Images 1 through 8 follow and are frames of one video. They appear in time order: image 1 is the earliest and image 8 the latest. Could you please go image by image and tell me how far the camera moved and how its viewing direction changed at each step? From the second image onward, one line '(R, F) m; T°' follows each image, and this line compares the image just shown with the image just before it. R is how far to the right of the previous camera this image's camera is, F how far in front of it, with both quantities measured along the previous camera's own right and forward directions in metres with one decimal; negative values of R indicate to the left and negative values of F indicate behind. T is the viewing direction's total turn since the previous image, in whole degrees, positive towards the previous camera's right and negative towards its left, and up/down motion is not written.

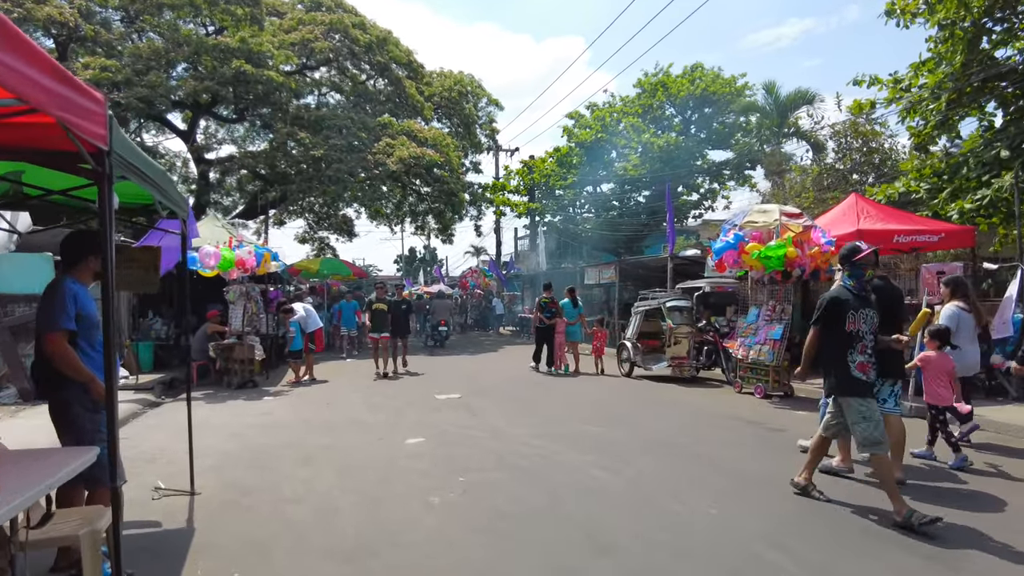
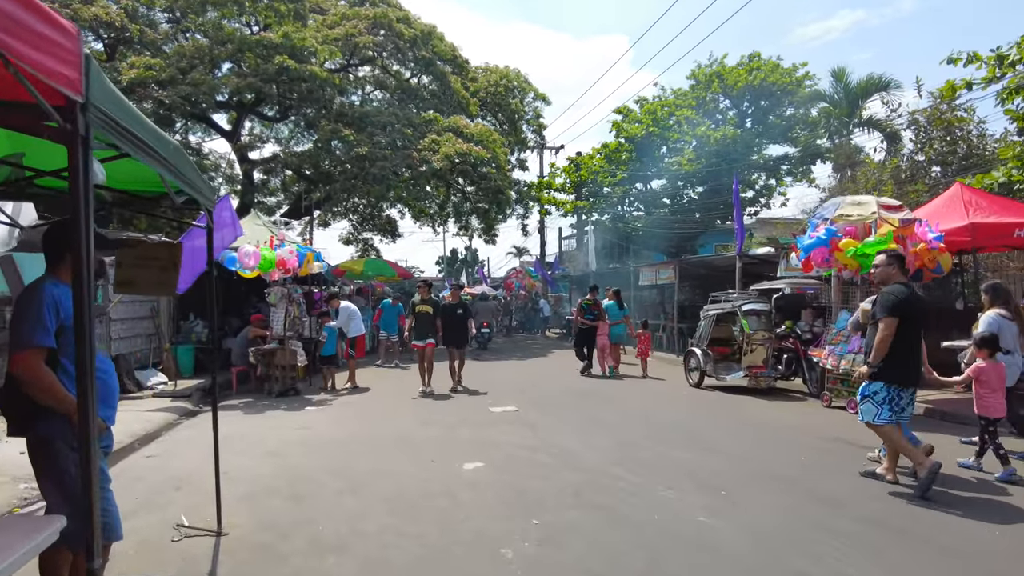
(-0.3, +1.0) m; -3°
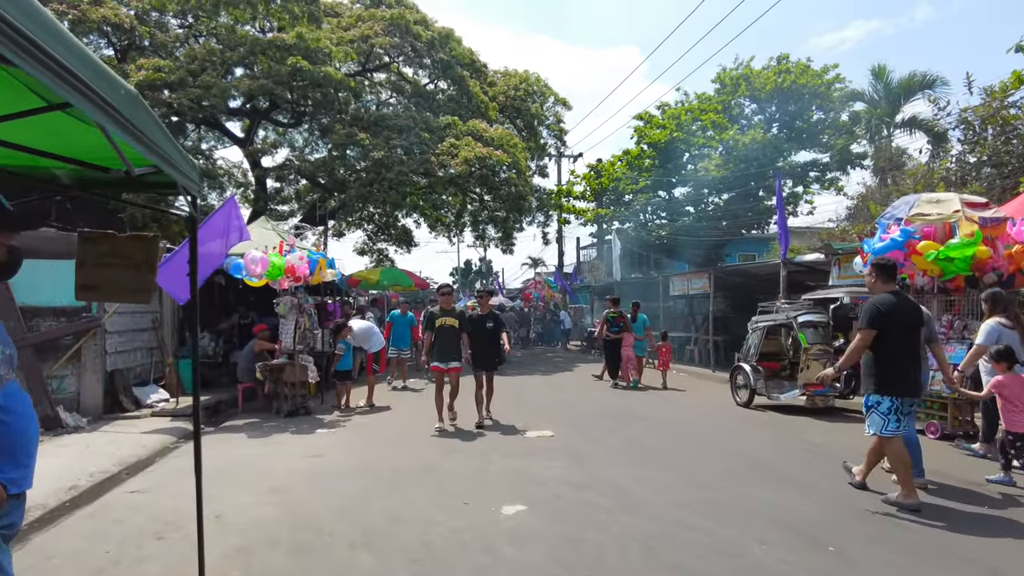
(-0.3, +1.0) m; -1°
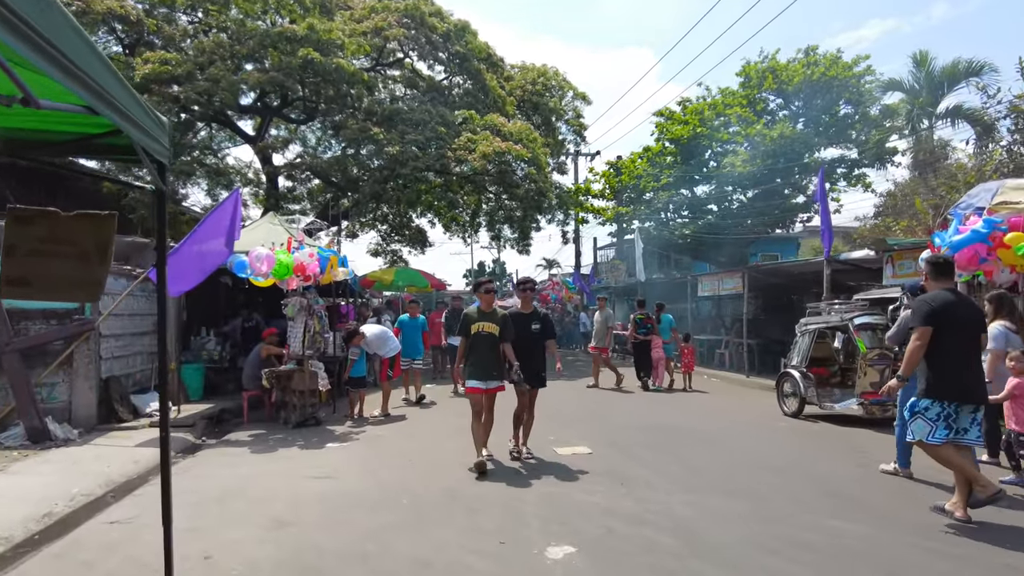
(-0.2, +0.9) m; -1°
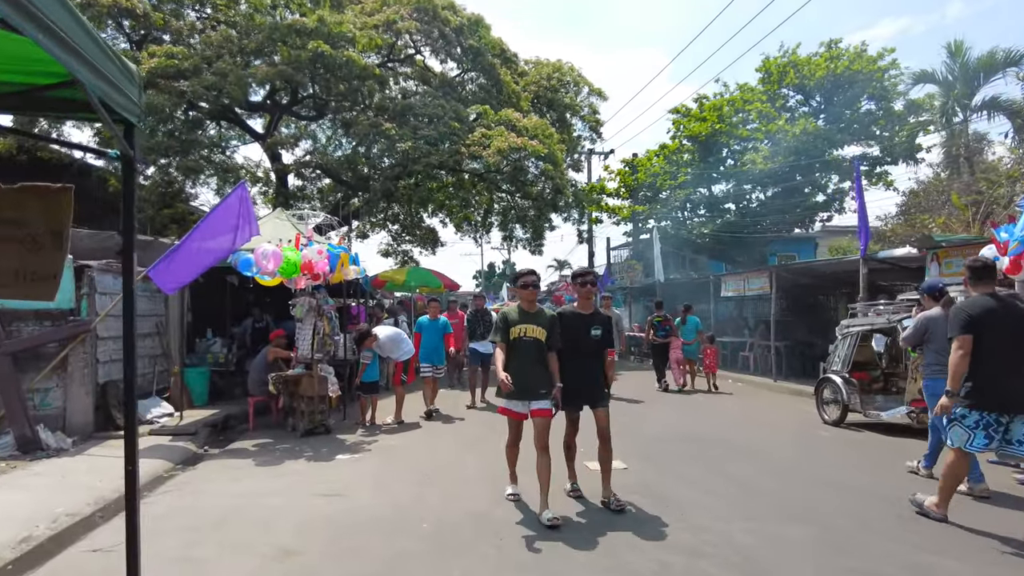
(-0.2, +0.6) m; -1°
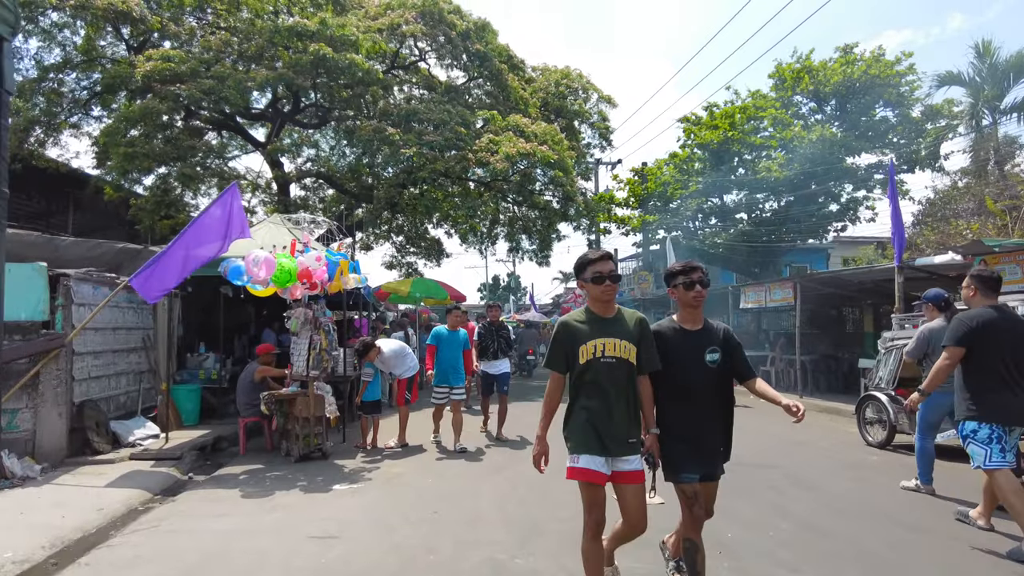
(-0.1, +0.8) m; 0°
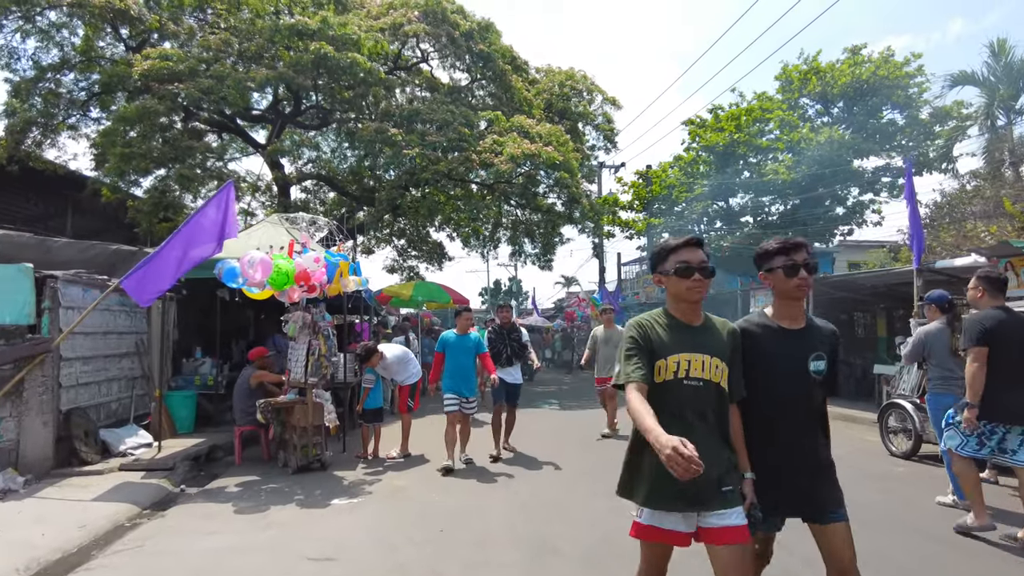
(-0.1, +0.4) m; 0°
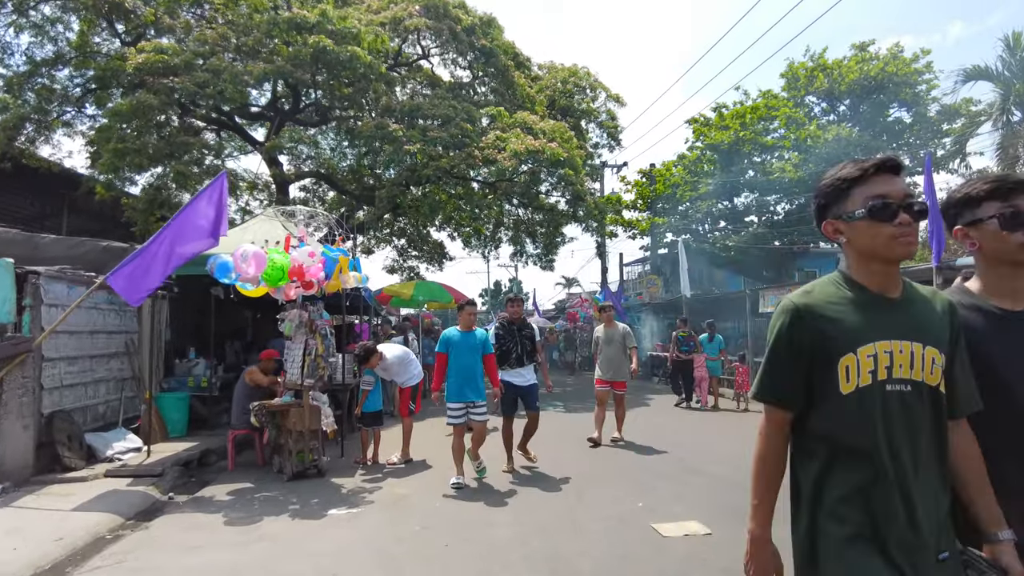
(-0.1, +0.4) m; 0°
